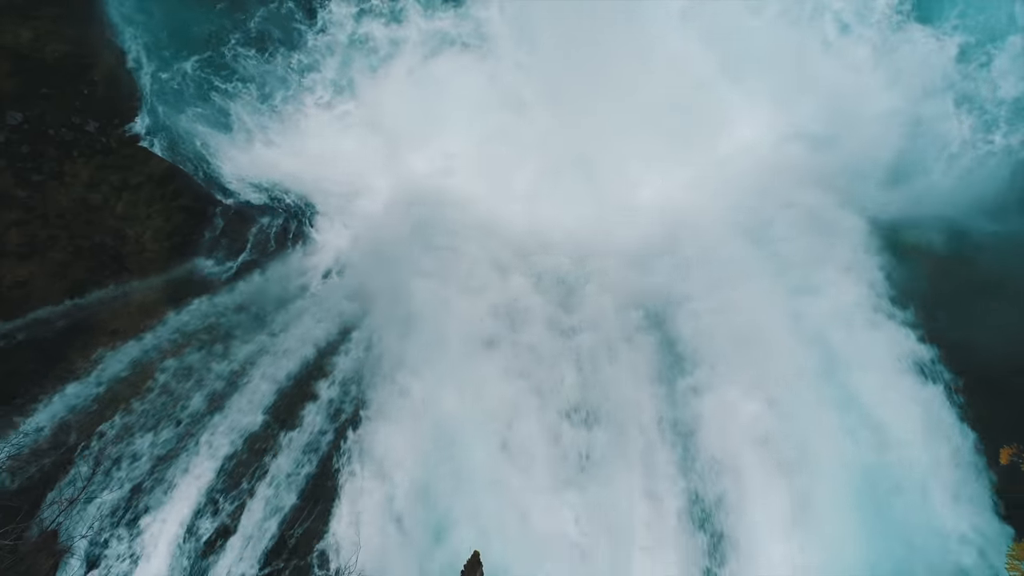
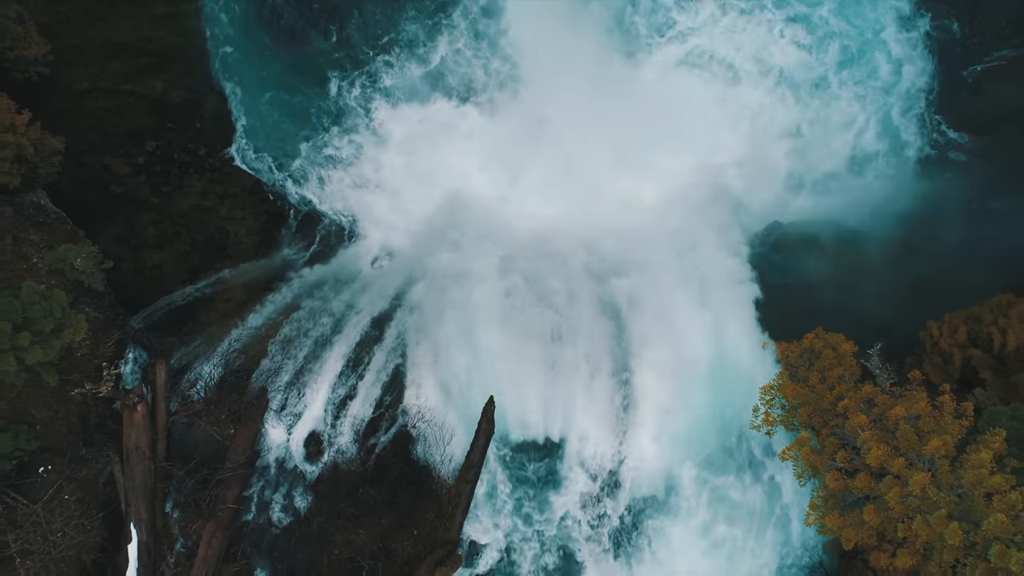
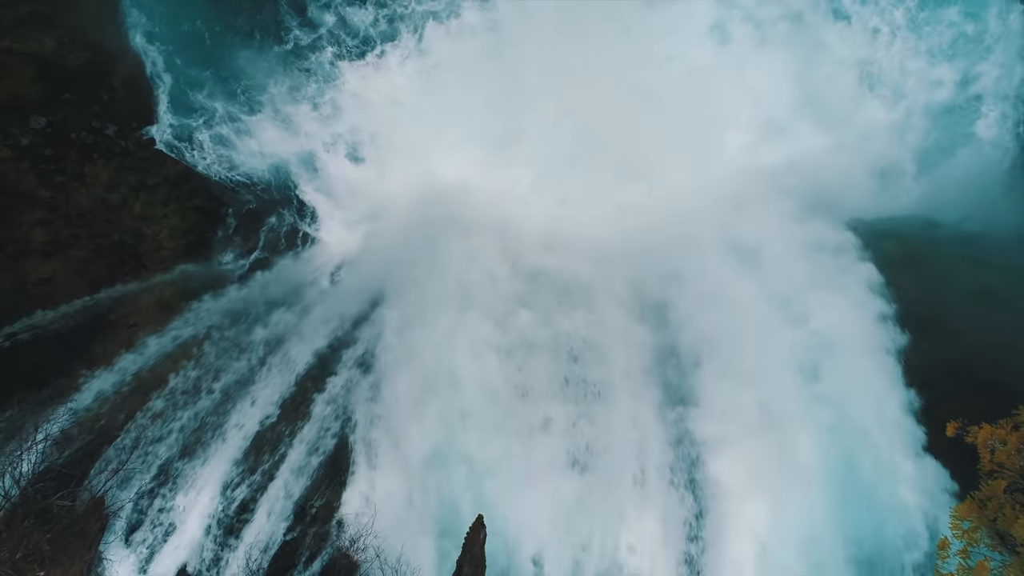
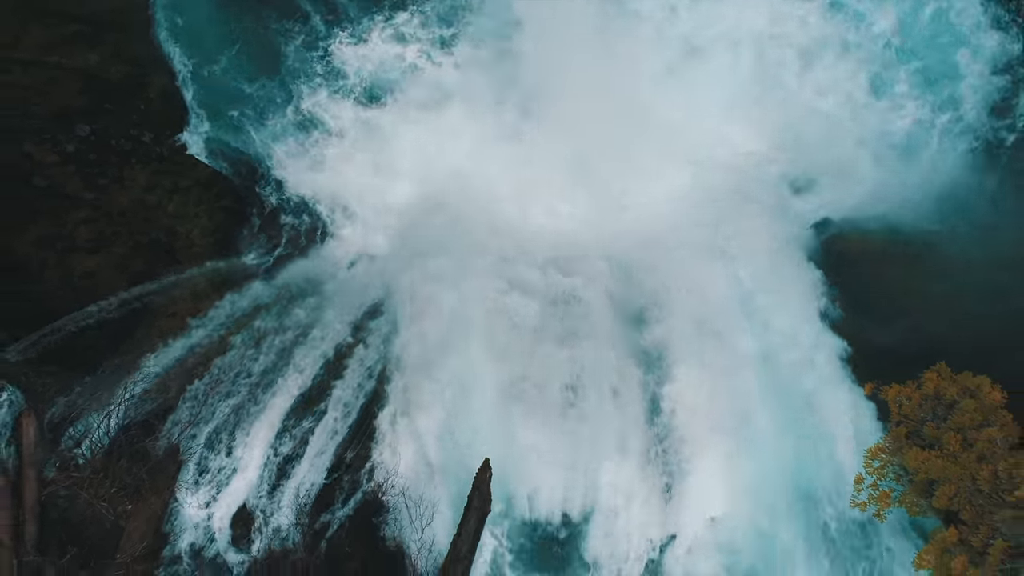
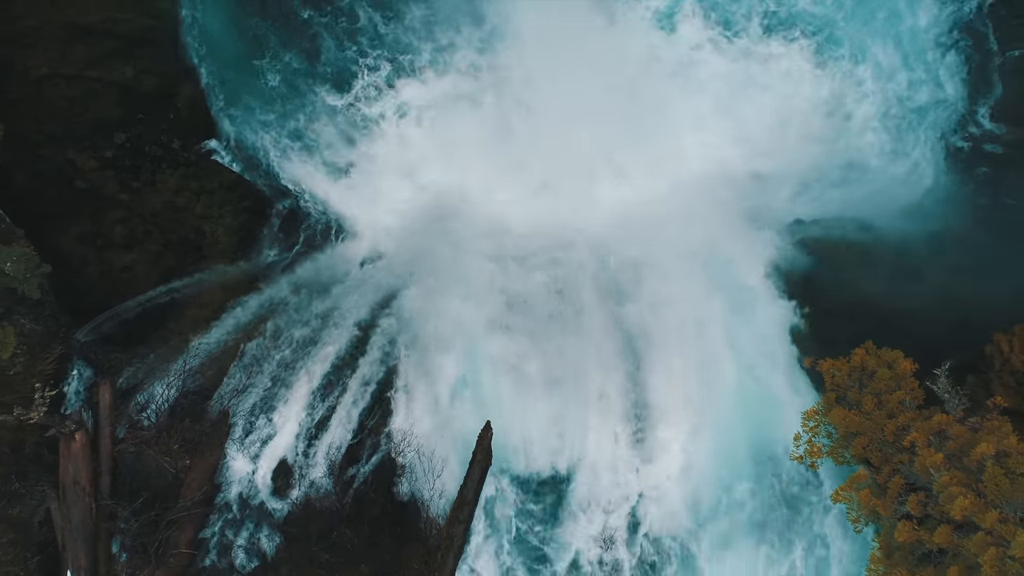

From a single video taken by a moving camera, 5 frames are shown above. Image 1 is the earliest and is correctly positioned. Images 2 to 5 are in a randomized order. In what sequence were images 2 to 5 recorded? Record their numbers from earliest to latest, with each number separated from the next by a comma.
3, 4, 5, 2
